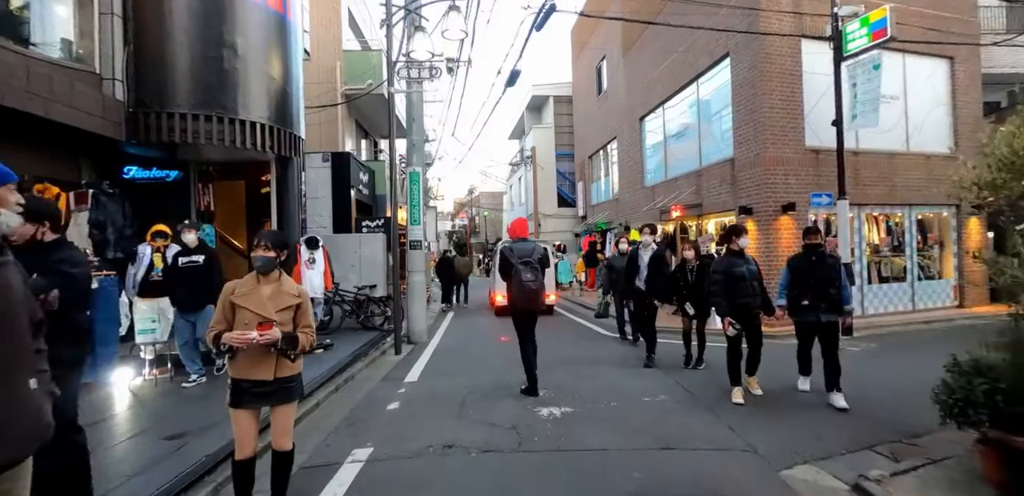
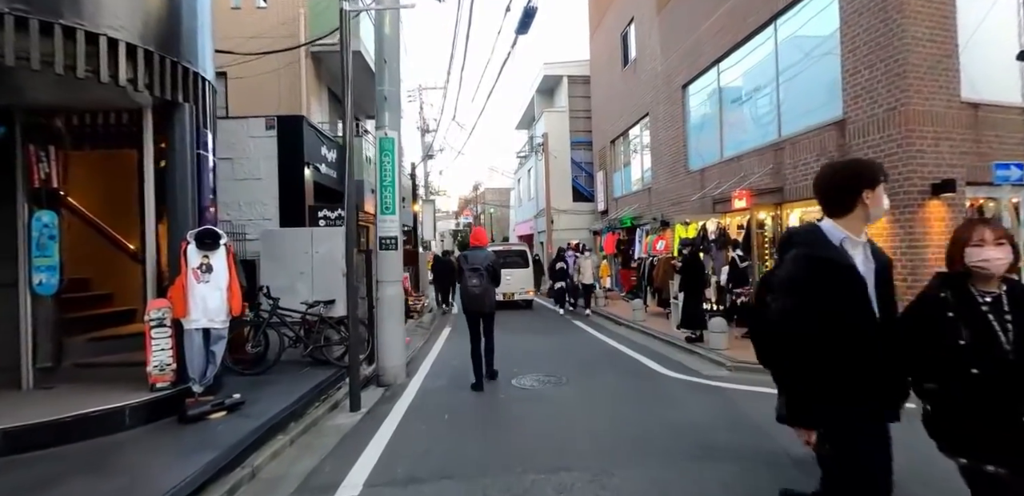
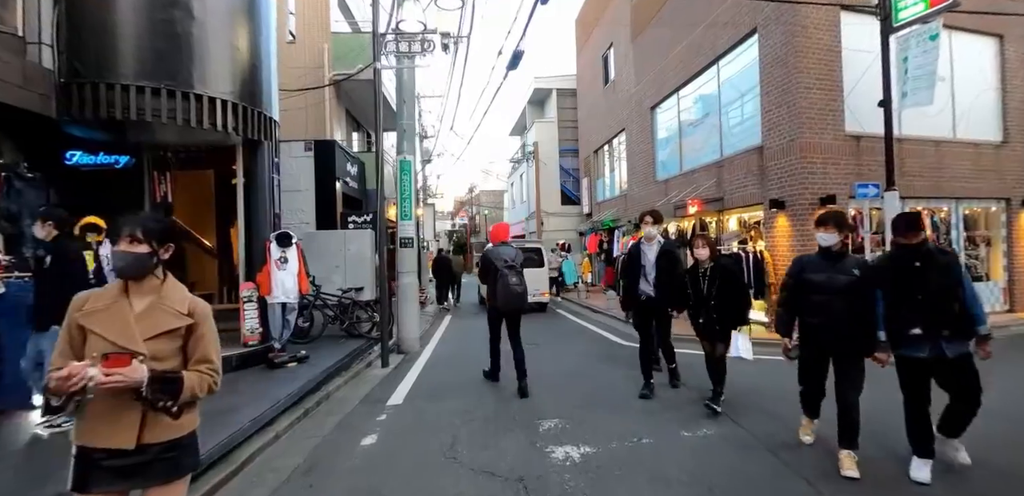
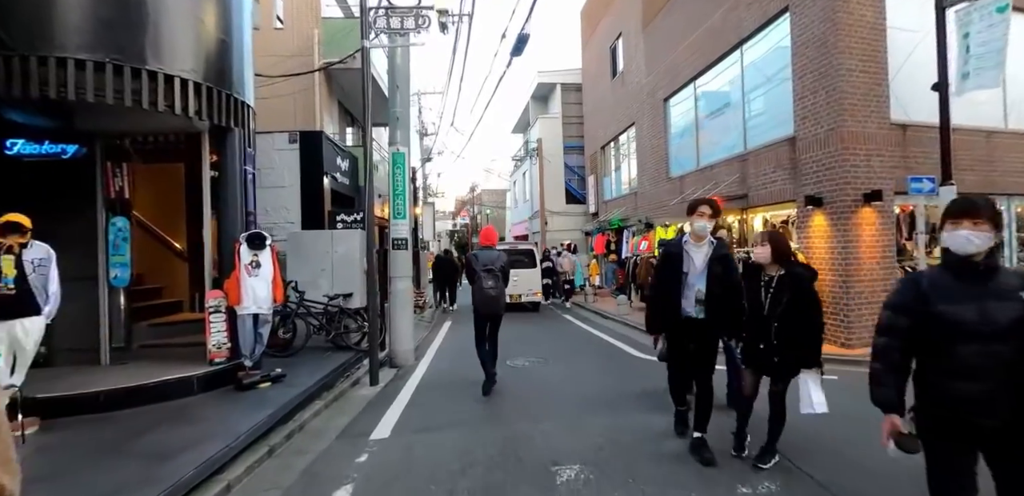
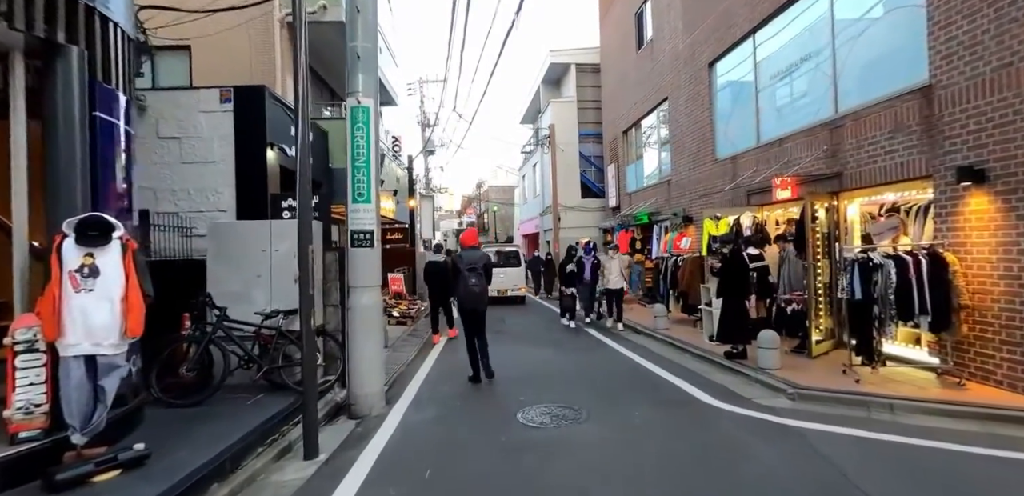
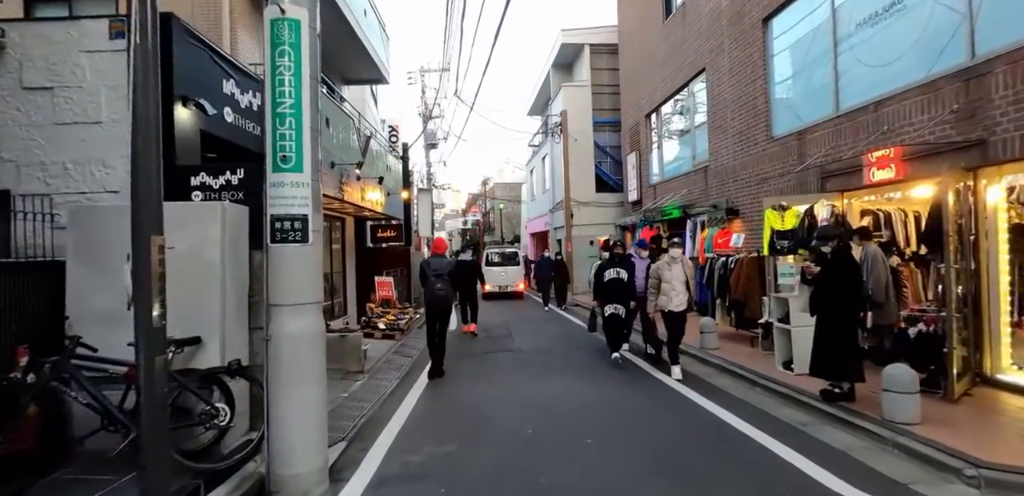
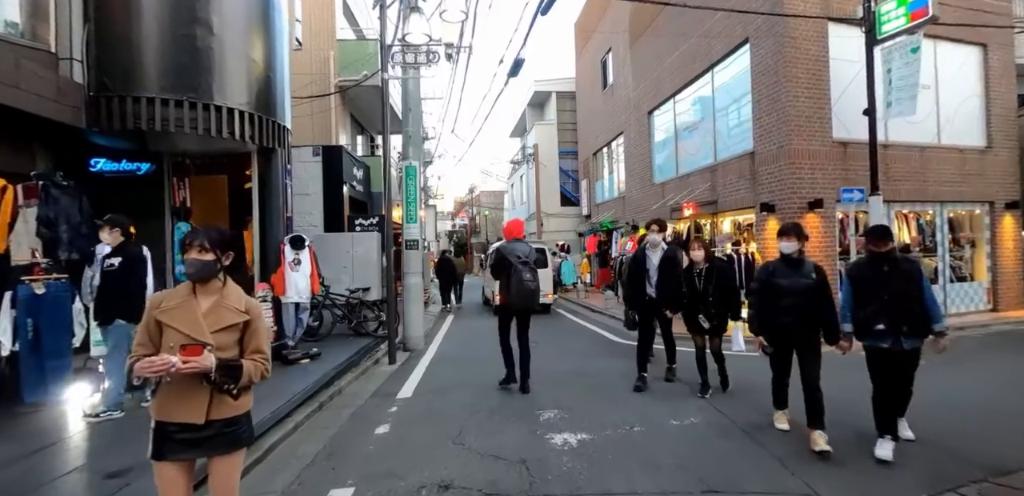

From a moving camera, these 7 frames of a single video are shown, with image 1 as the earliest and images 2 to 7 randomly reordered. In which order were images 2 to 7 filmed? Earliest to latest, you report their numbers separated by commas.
7, 3, 4, 2, 5, 6
